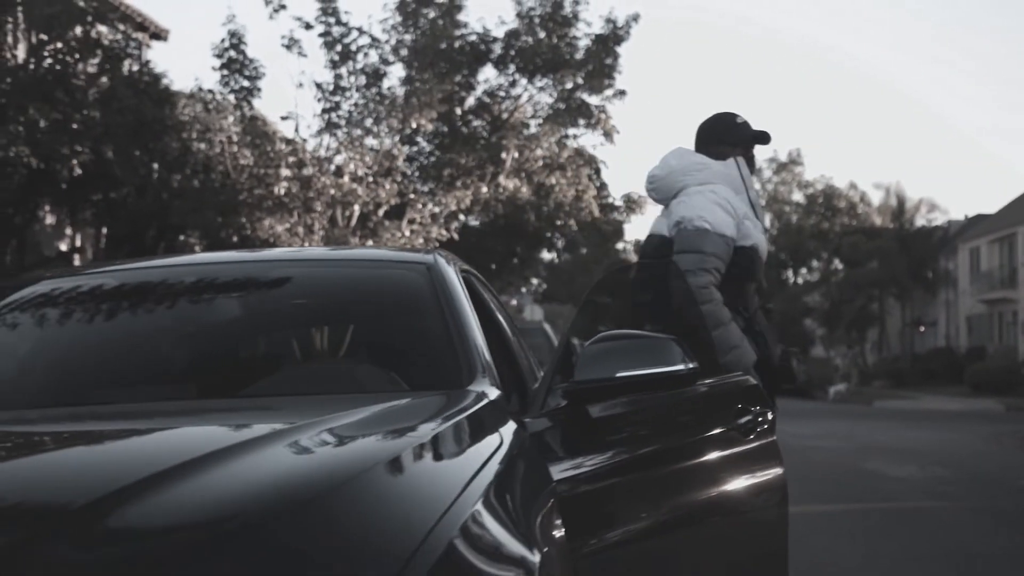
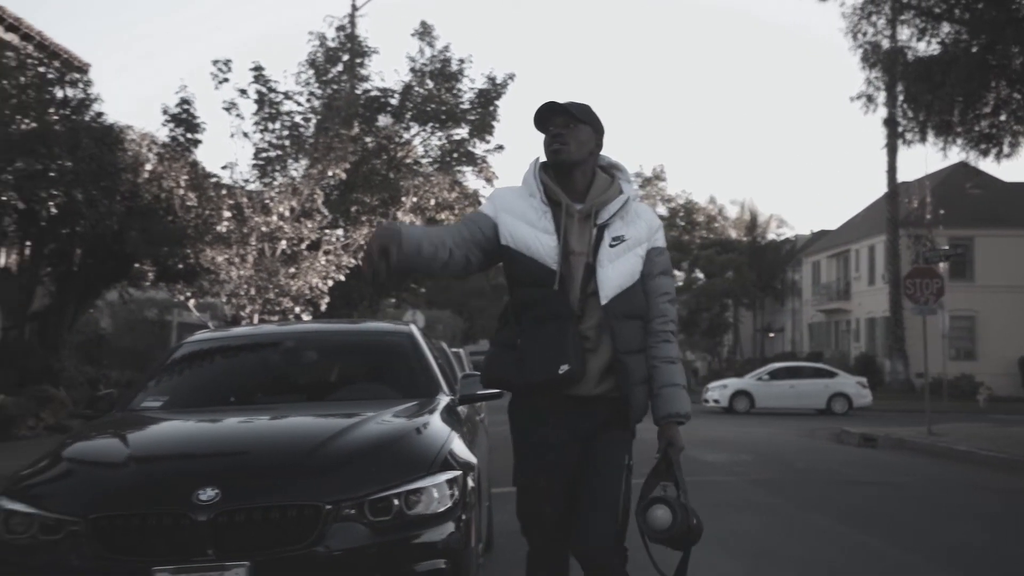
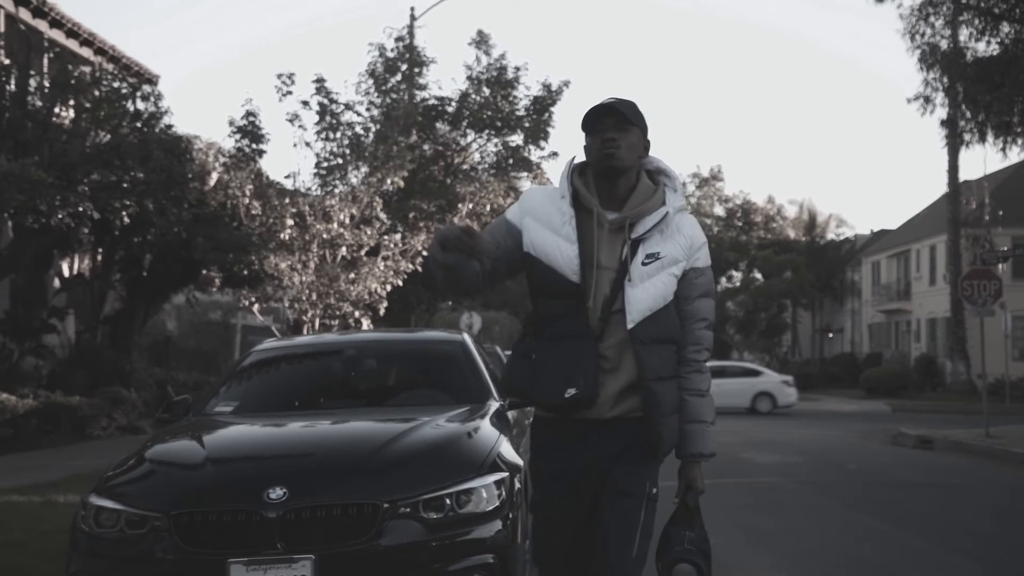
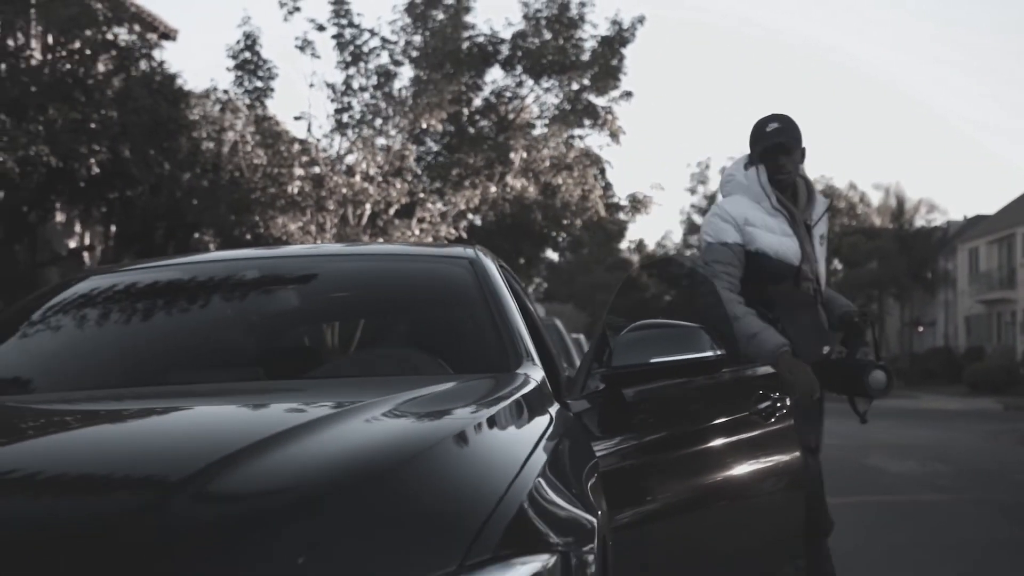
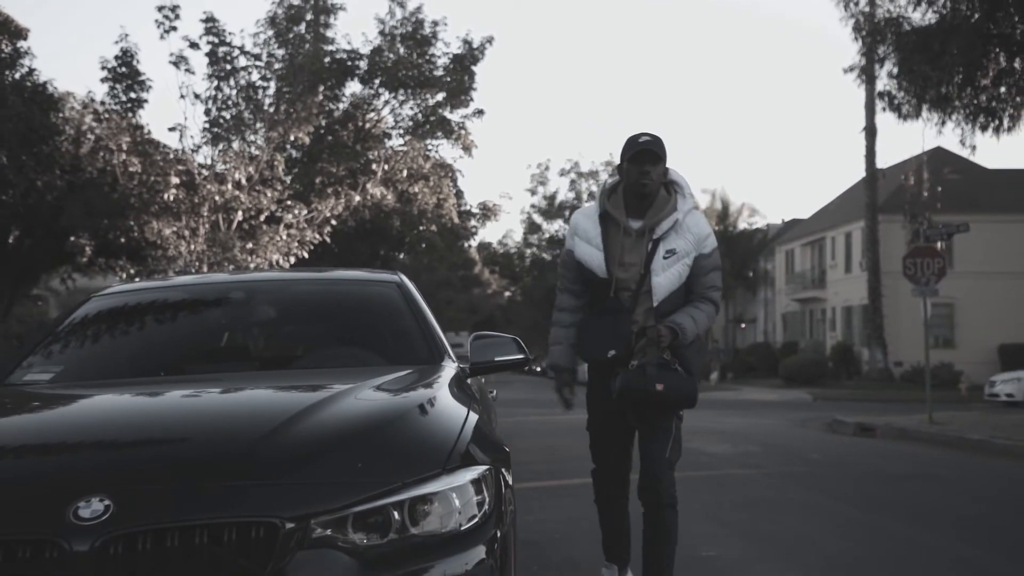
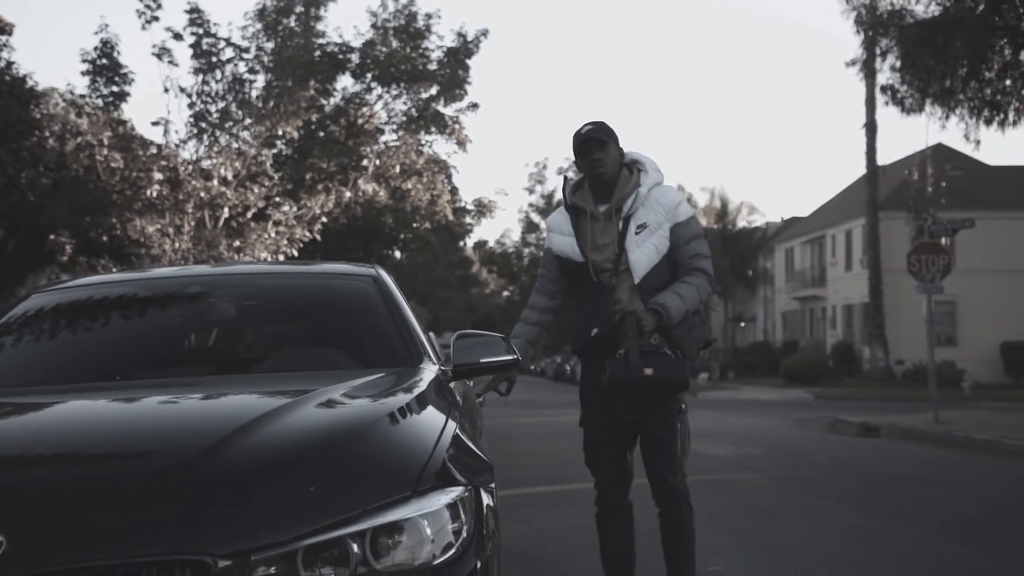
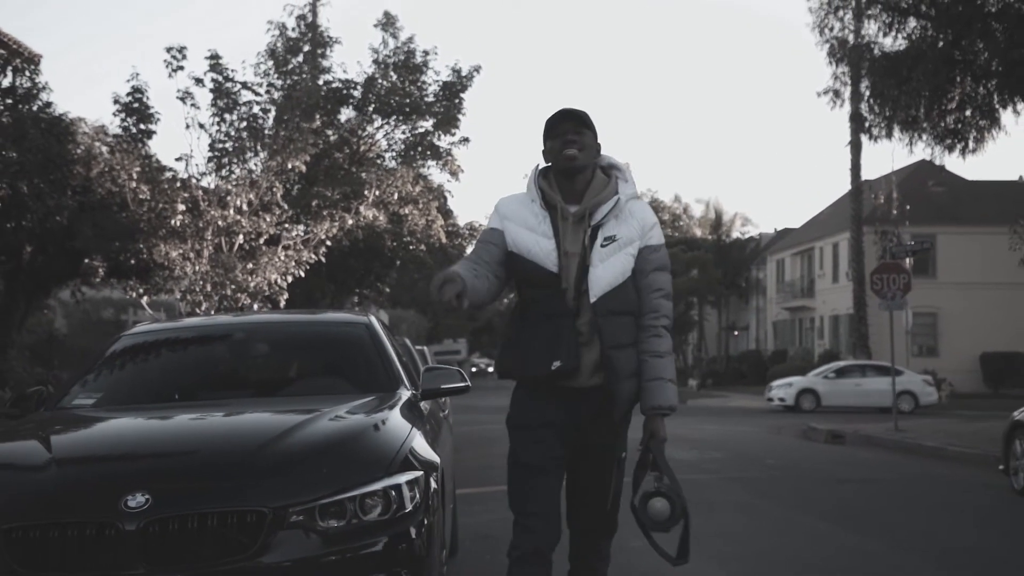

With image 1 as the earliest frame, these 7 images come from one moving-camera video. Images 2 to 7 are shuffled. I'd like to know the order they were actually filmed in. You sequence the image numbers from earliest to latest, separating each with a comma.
4, 6, 5, 7, 2, 3
